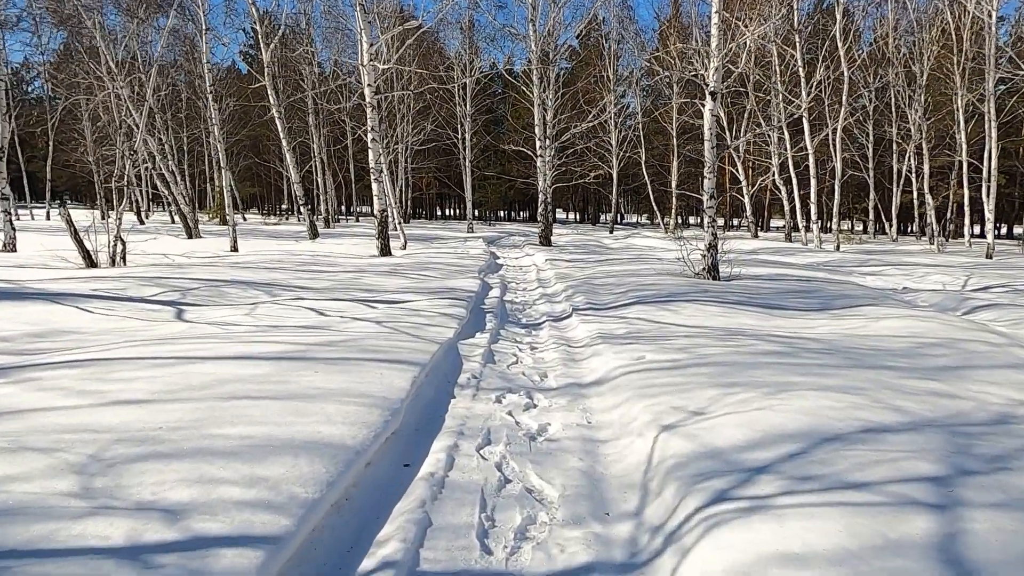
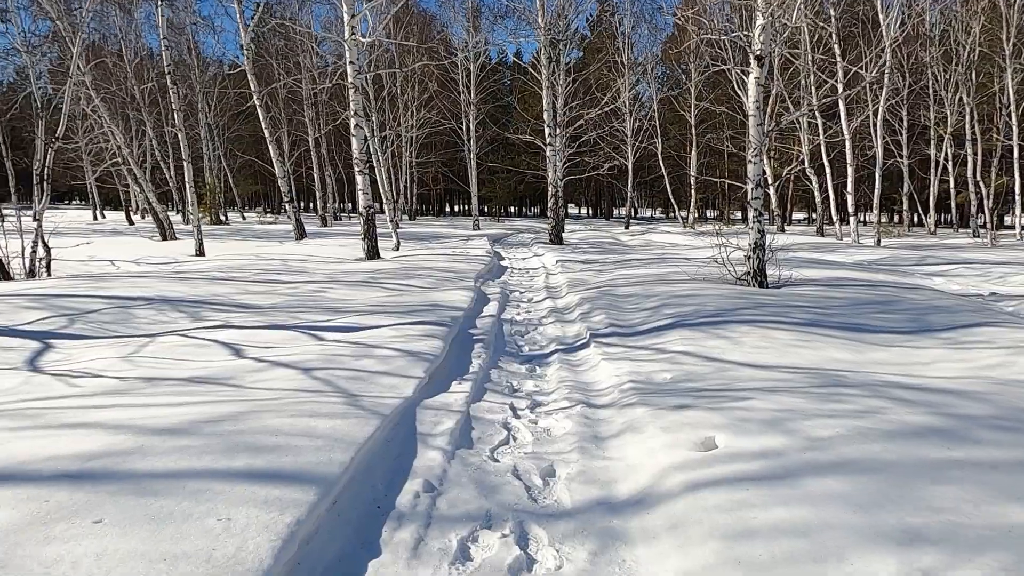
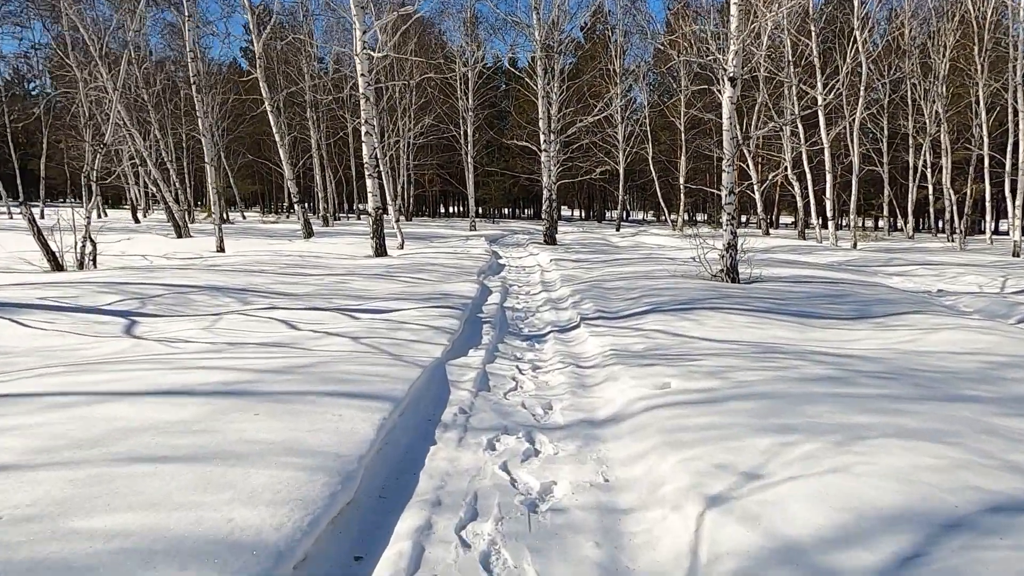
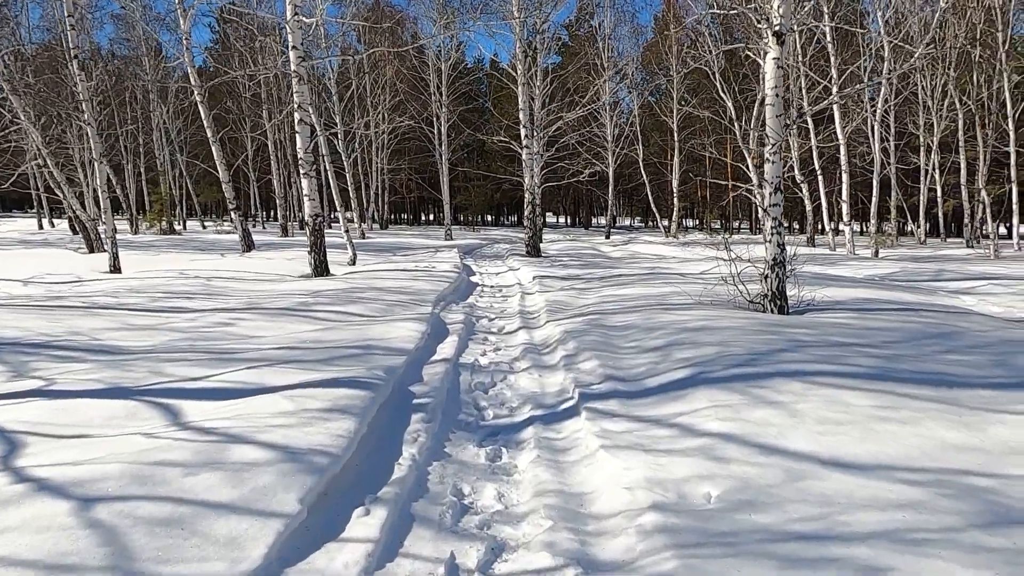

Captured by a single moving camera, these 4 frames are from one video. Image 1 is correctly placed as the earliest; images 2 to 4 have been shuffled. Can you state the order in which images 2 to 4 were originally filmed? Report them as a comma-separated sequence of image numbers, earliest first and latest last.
3, 2, 4
